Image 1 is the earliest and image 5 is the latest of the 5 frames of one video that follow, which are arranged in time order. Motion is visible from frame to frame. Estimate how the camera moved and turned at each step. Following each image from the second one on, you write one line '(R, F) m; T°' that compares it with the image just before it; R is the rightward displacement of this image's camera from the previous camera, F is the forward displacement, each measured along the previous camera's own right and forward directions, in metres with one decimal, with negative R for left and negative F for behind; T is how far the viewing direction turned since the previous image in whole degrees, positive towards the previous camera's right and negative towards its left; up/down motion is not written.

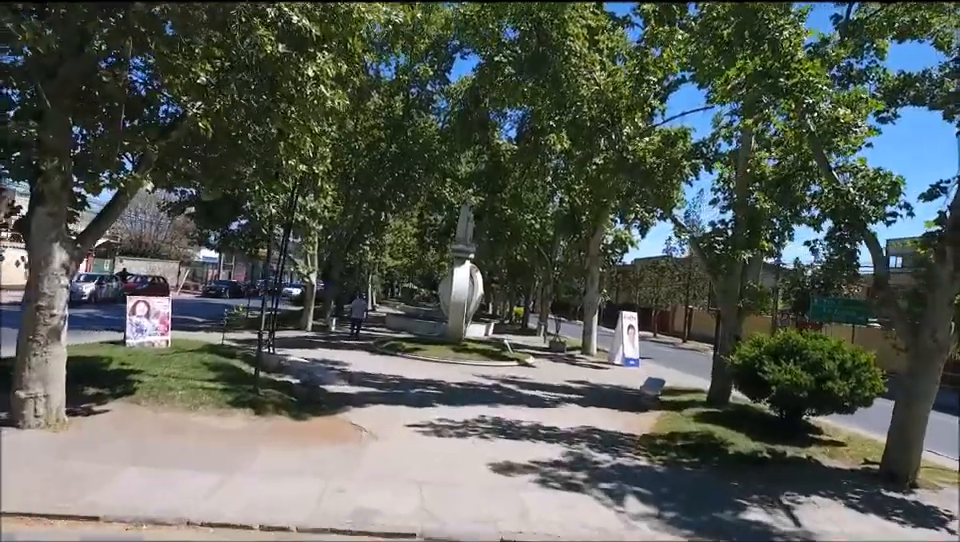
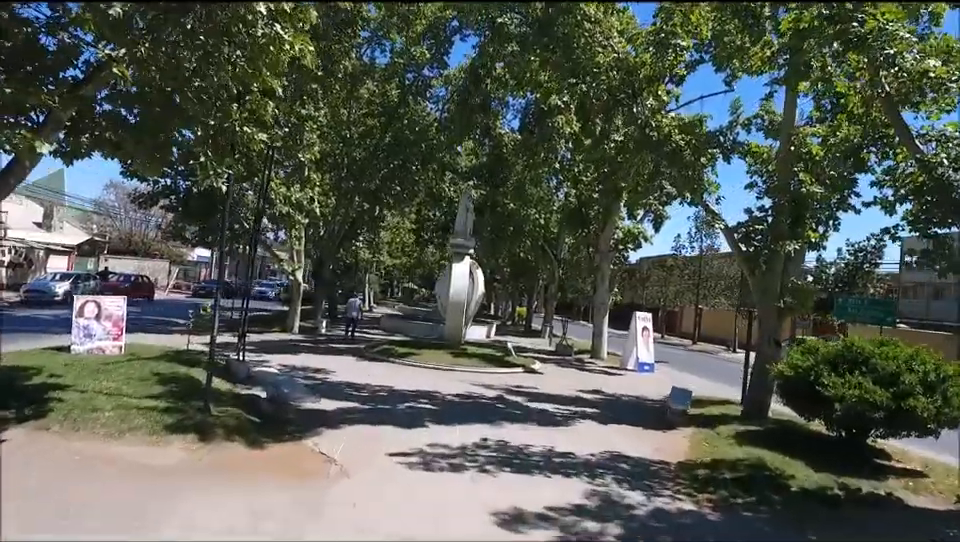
(0.0, +1.9) m; 0°
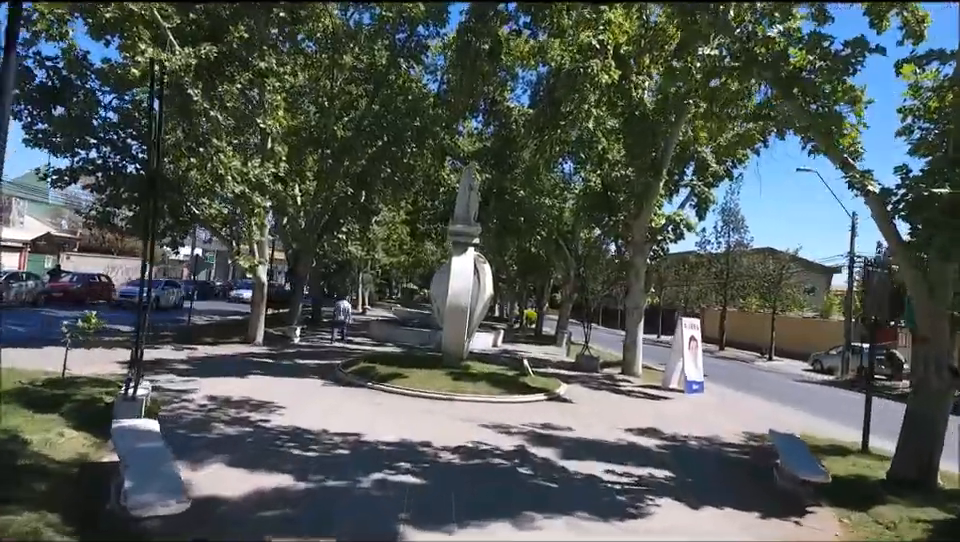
(-0.1, +4.3) m; 0°
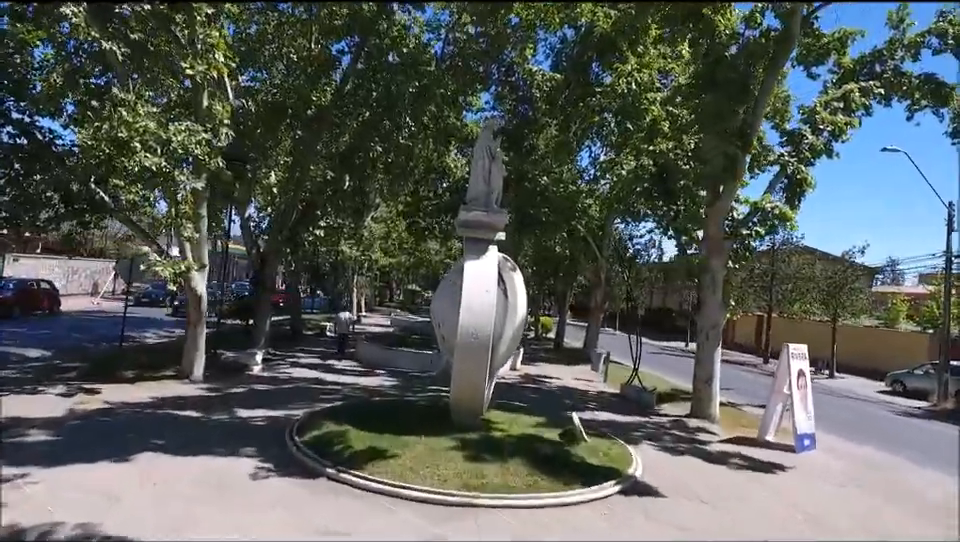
(-0.4, +5.1) m; 0°
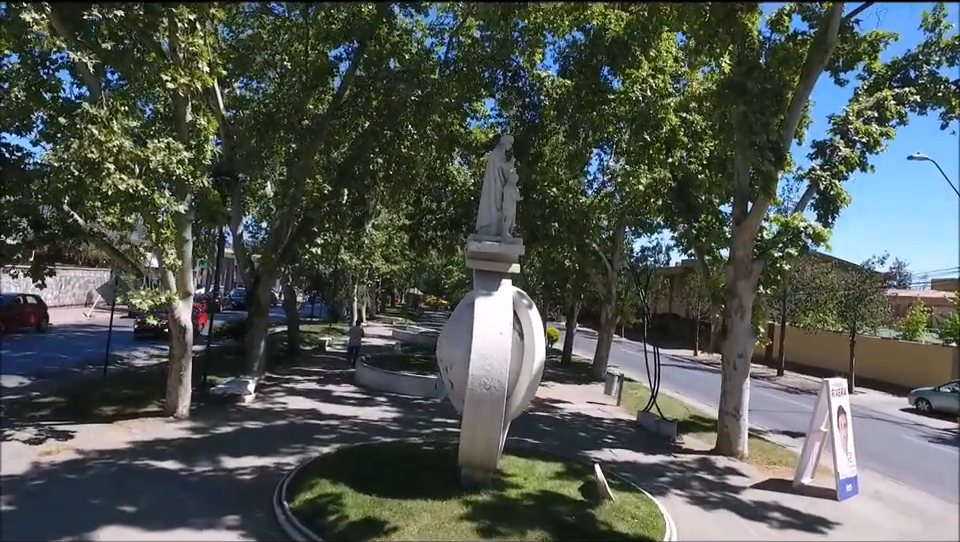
(-0.2, +1.1) m; 0°
